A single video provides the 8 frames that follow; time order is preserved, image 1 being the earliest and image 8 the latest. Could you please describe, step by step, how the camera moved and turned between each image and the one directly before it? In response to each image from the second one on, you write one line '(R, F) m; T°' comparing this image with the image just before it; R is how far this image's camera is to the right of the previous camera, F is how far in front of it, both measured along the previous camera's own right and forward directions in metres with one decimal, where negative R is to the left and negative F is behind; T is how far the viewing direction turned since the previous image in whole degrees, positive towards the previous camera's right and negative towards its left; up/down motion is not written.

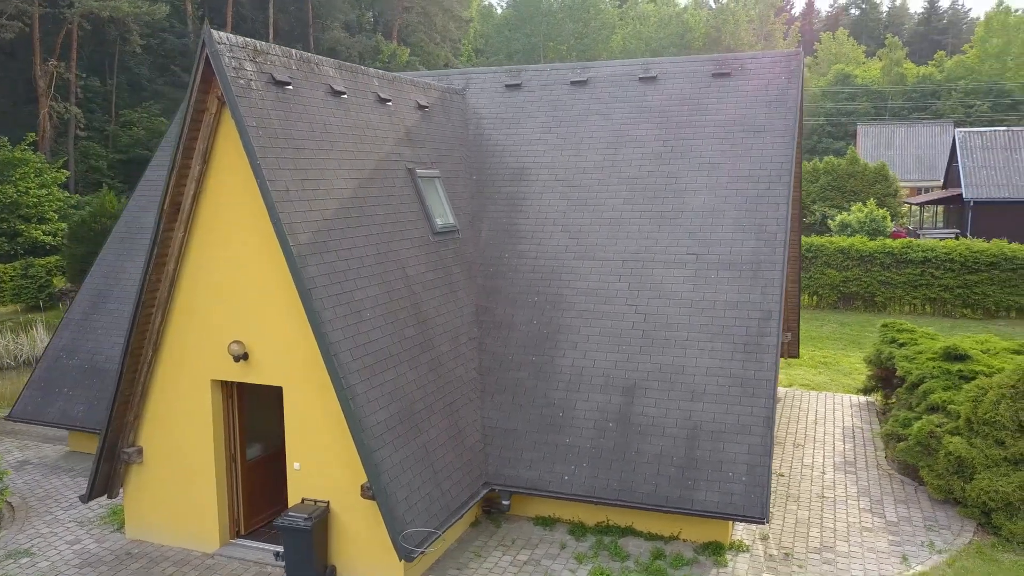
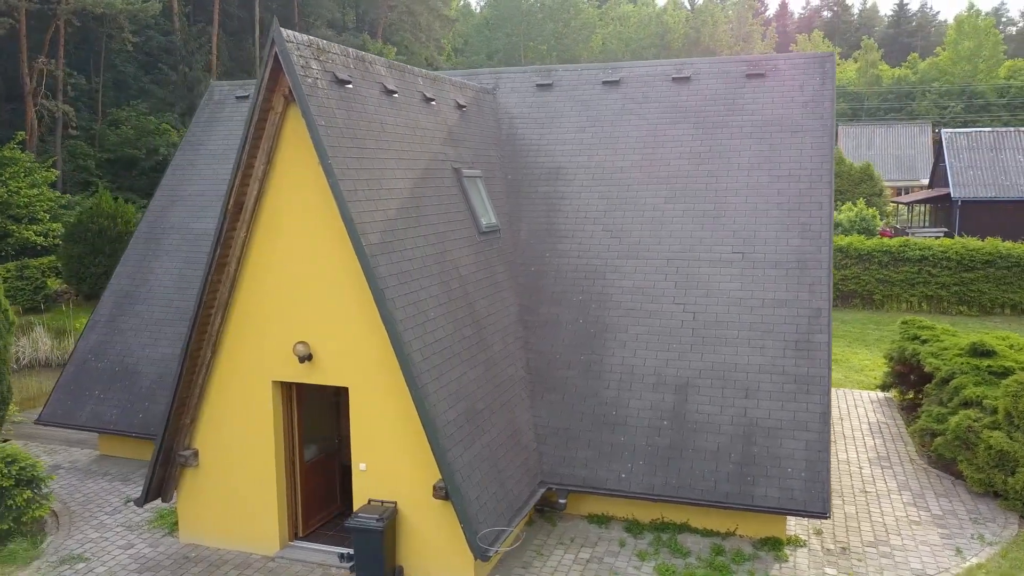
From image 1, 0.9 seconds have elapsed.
(-0.9, 0.0) m; +2°
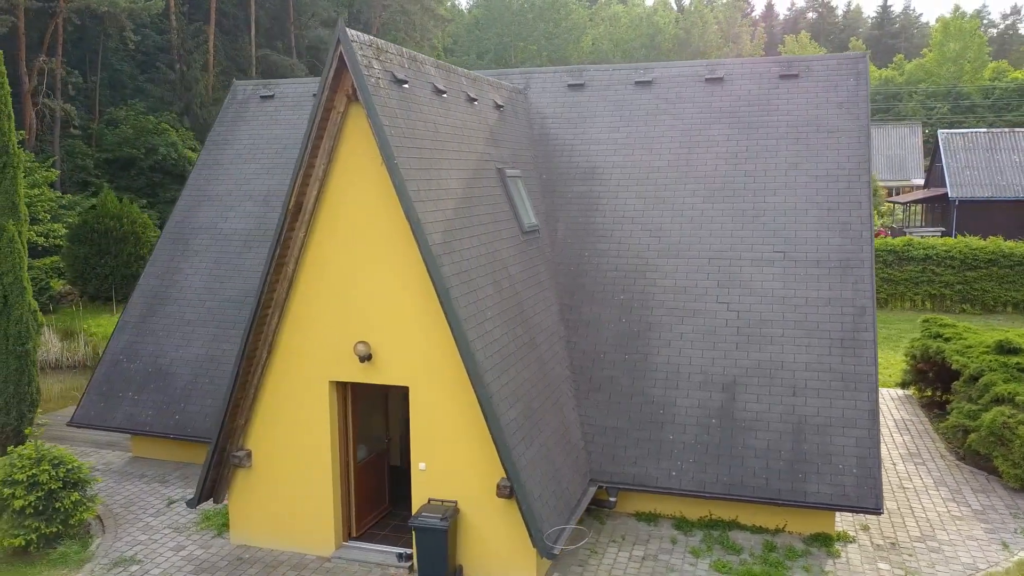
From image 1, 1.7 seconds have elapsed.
(-0.8, 0.0) m; +1°
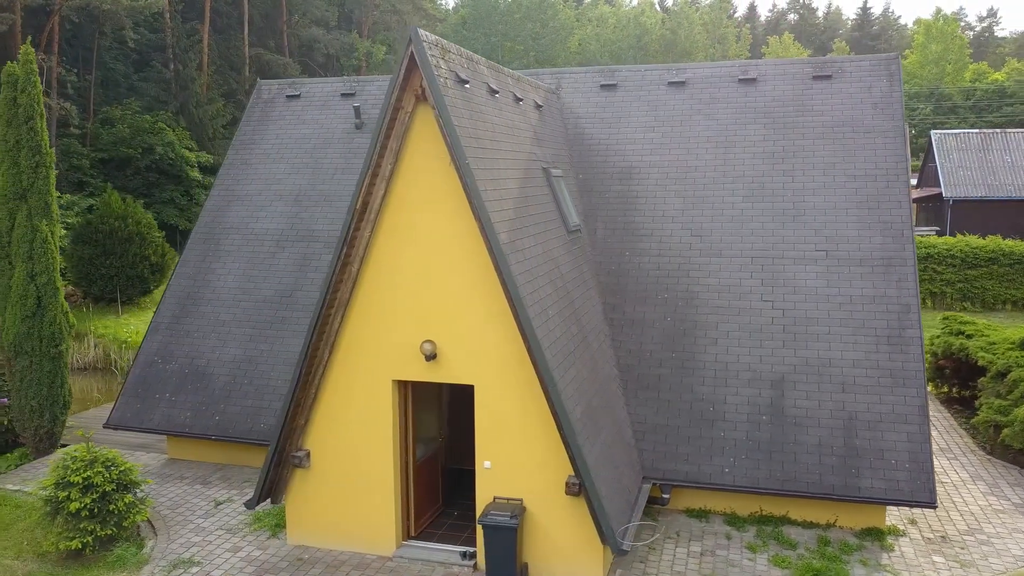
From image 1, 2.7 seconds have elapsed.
(-0.8, 0.0) m; +1°
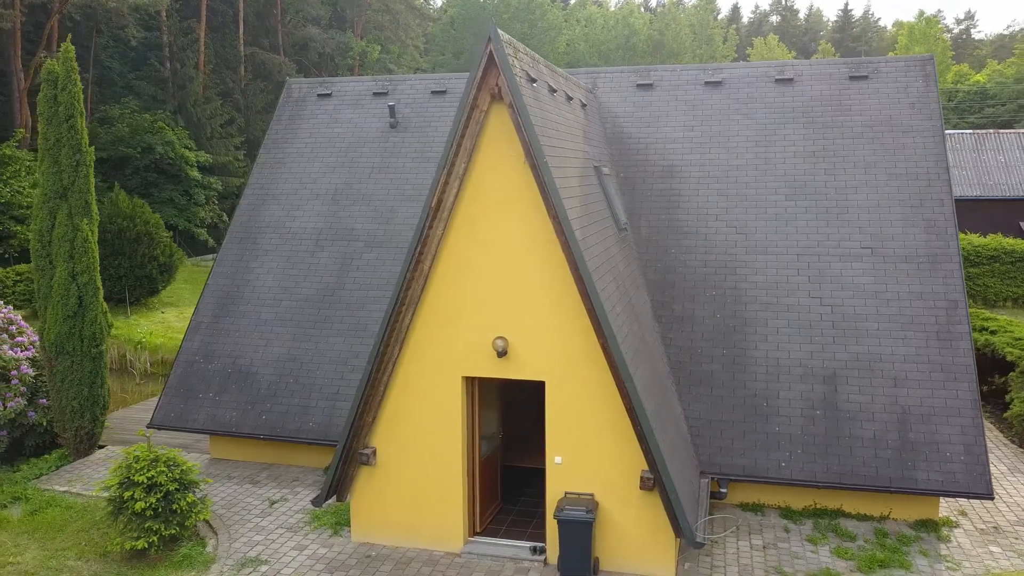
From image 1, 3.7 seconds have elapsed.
(-0.9, -0.1) m; +1°
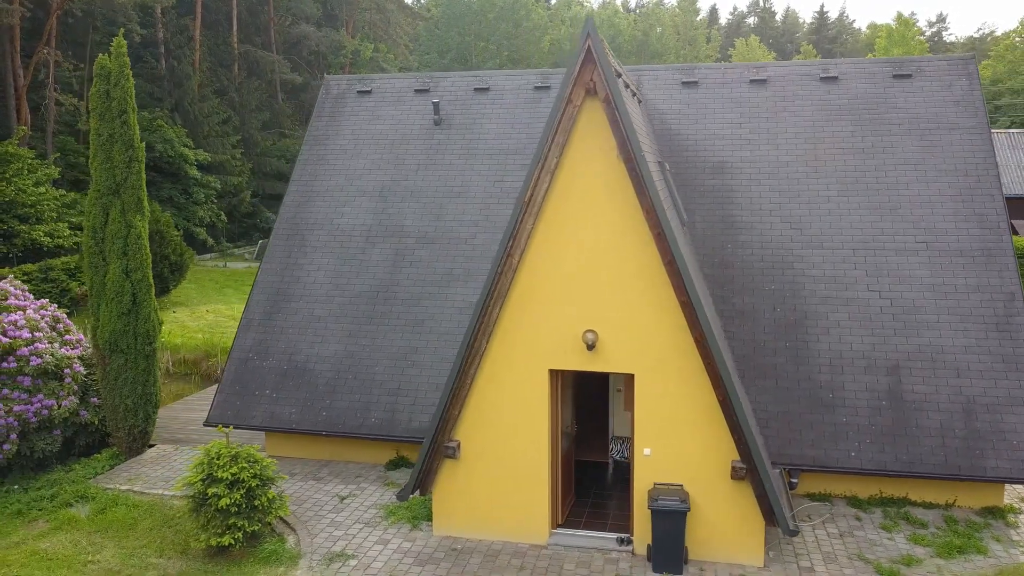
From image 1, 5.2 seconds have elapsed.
(-1.2, 0.0) m; +2°
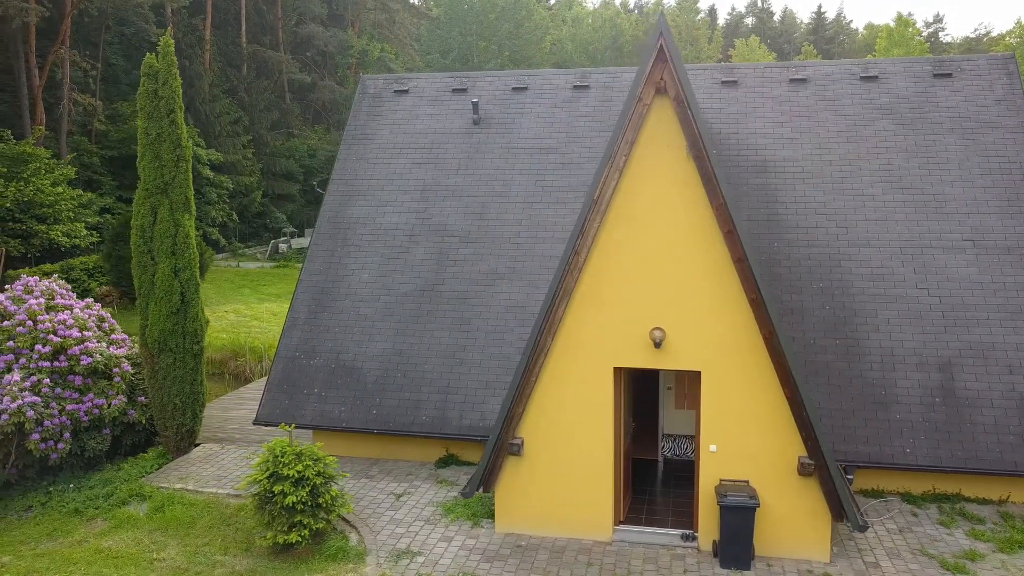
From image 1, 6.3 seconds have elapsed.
(-0.7, 0.0) m; 0°
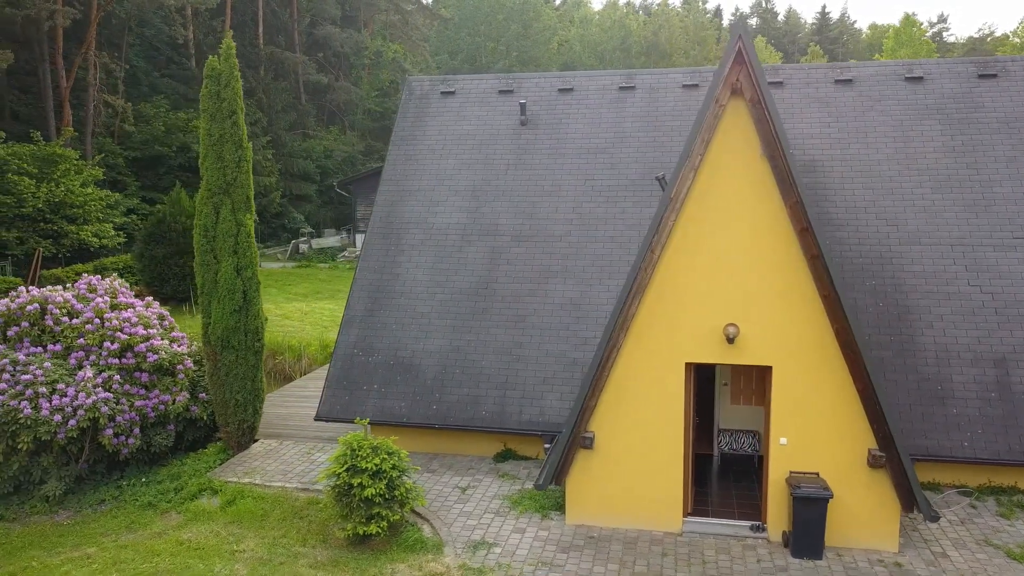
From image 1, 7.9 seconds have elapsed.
(-0.8, -0.2) m; 0°
